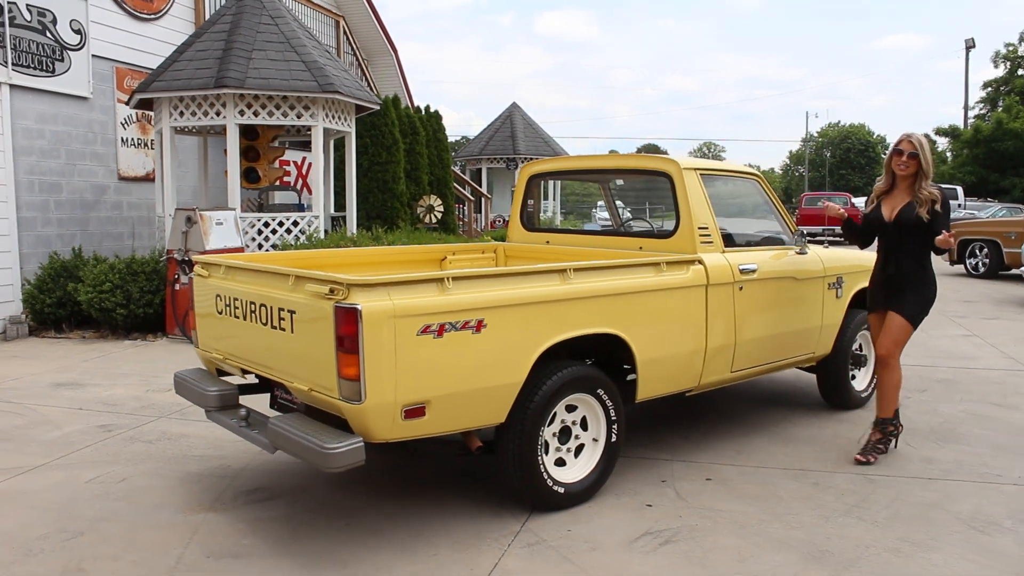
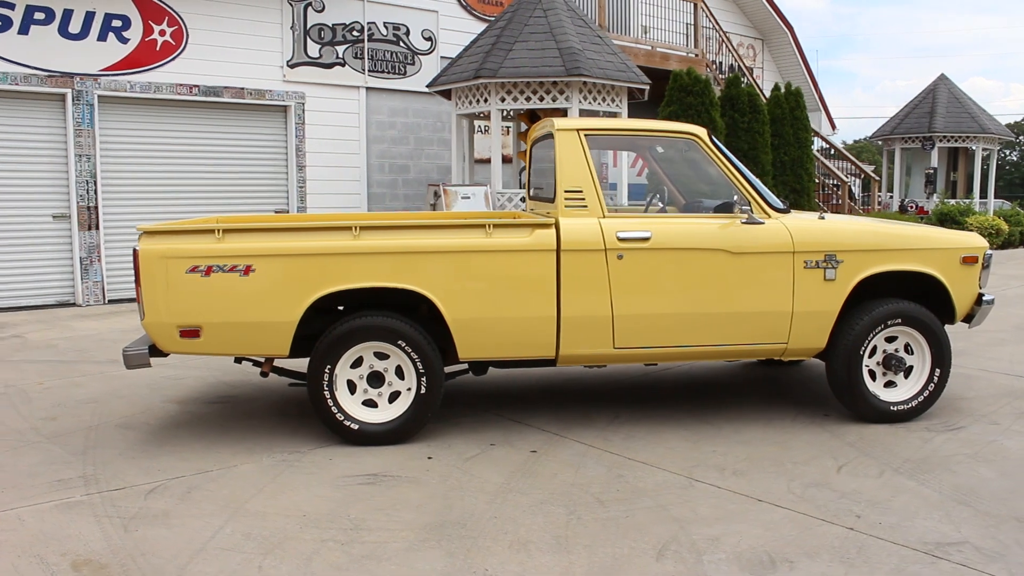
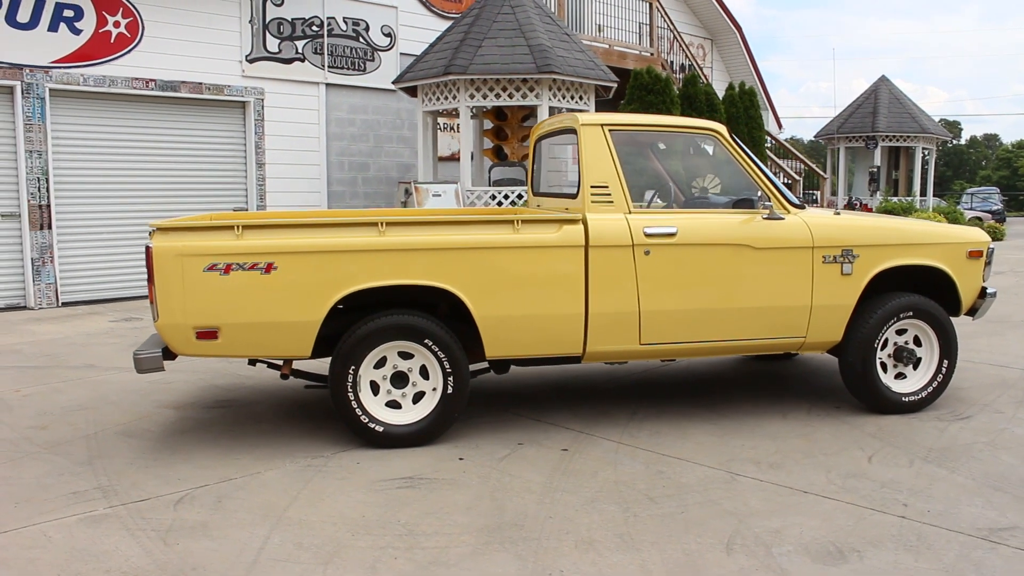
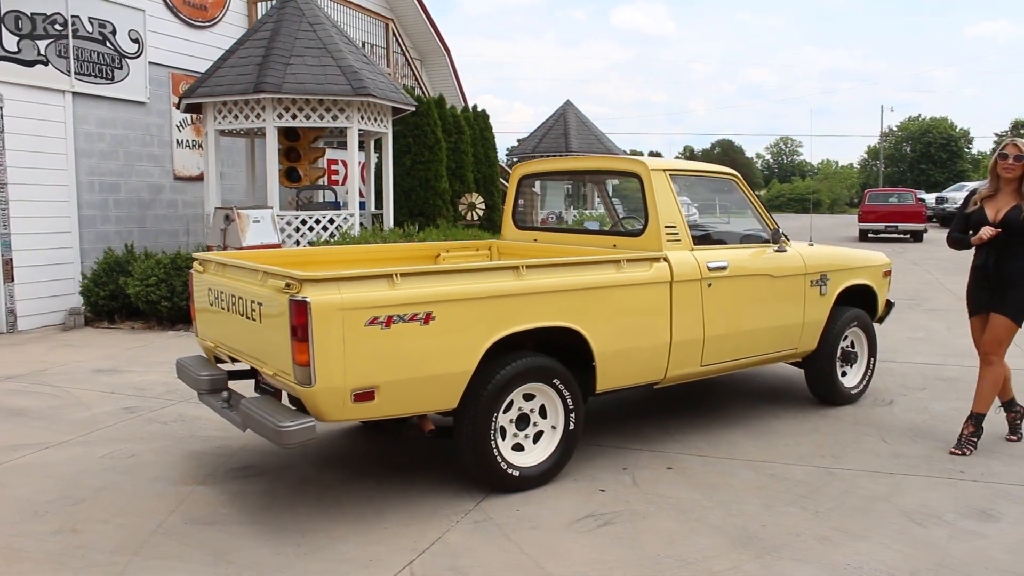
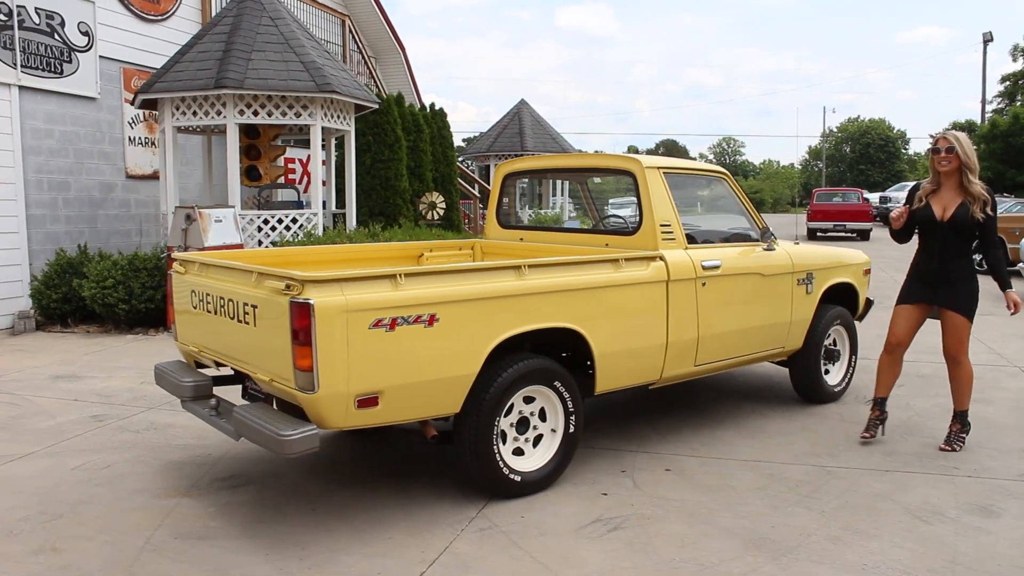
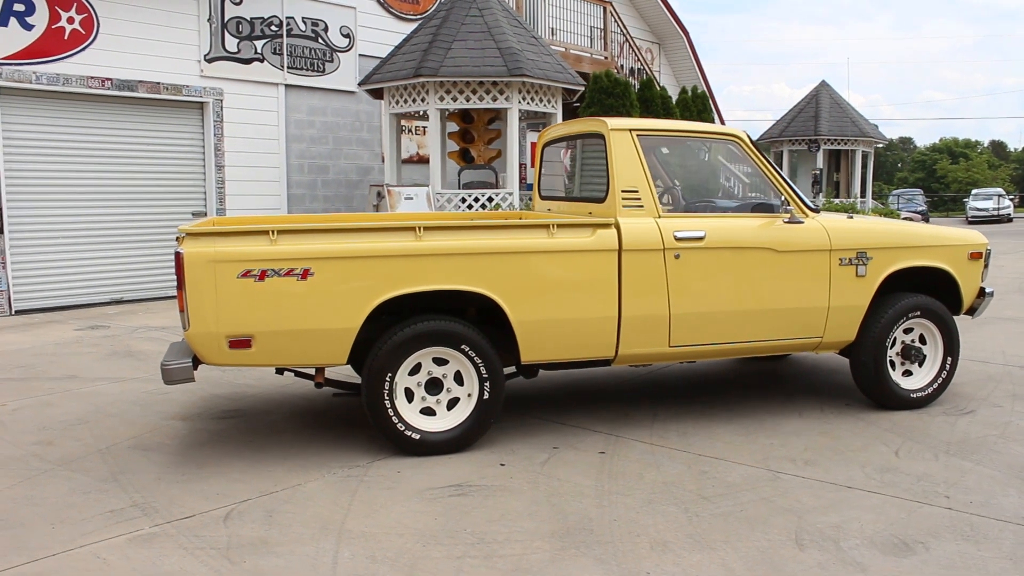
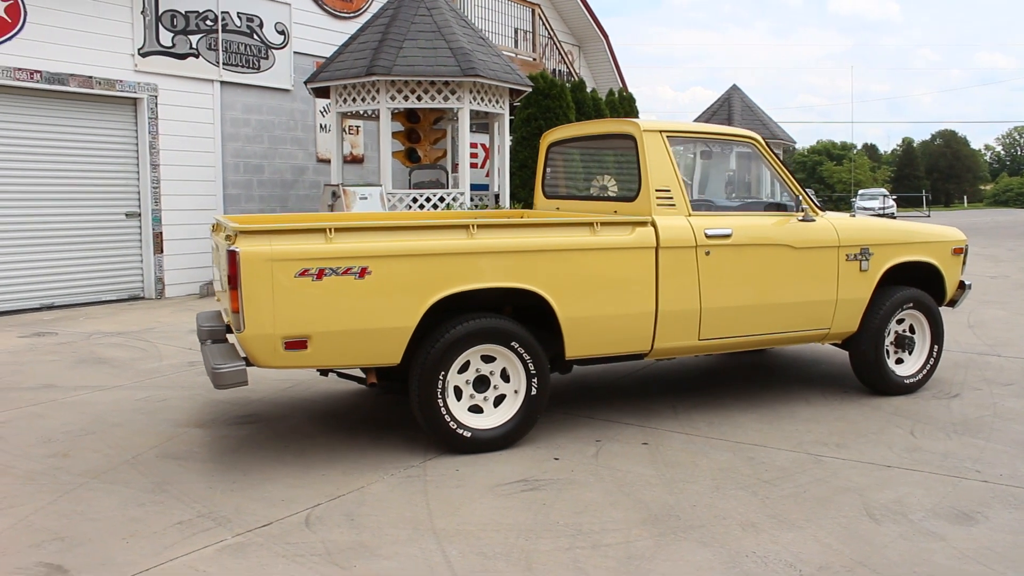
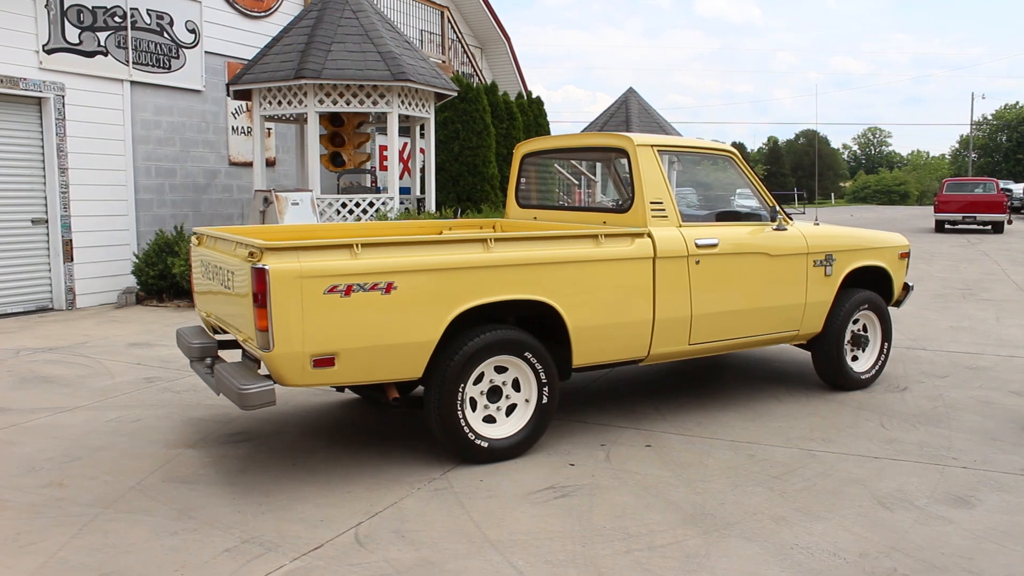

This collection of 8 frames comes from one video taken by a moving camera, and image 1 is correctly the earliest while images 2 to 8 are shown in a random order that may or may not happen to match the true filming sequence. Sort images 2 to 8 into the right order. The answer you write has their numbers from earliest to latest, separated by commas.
5, 4, 8, 7, 6, 3, 2
